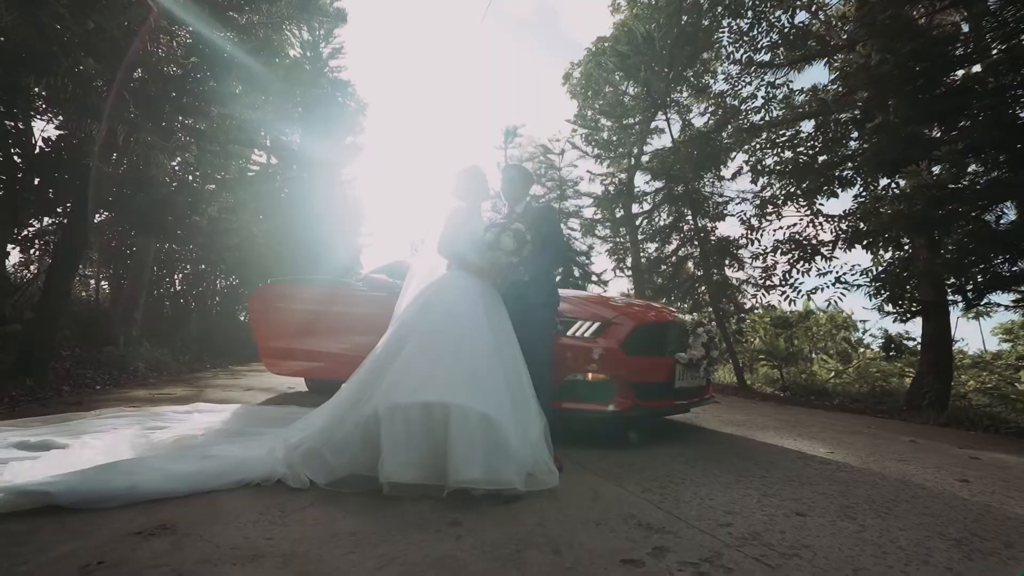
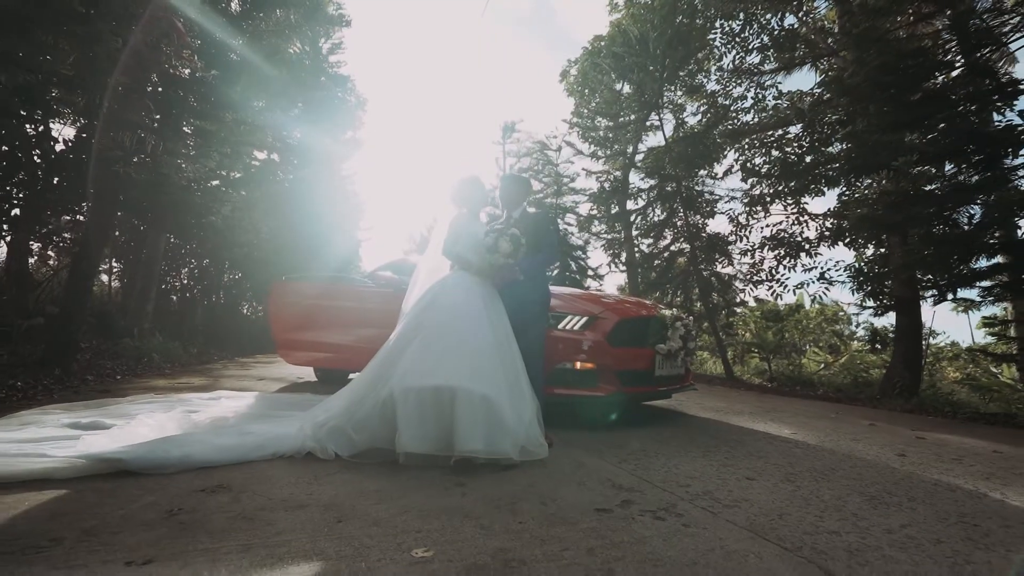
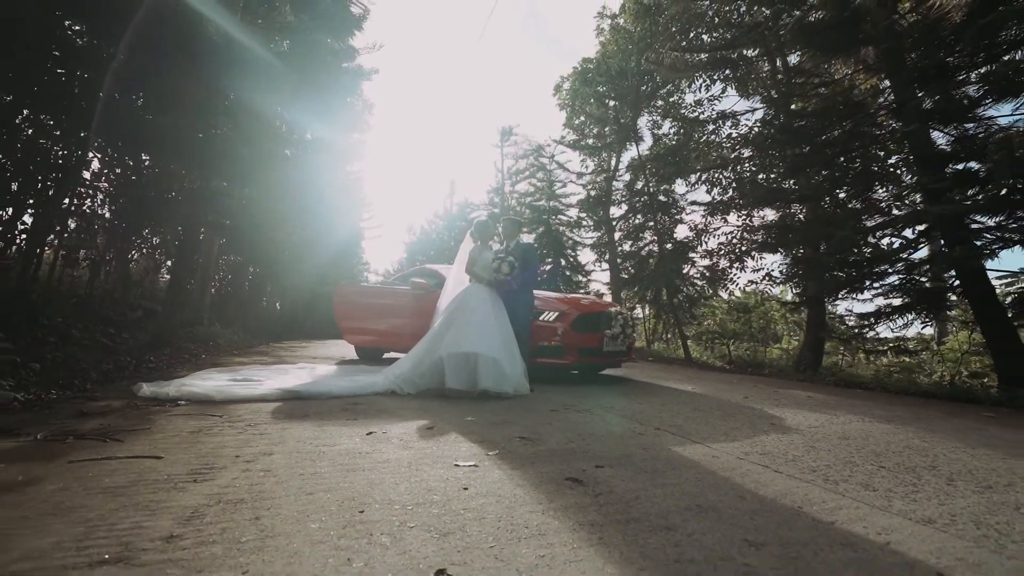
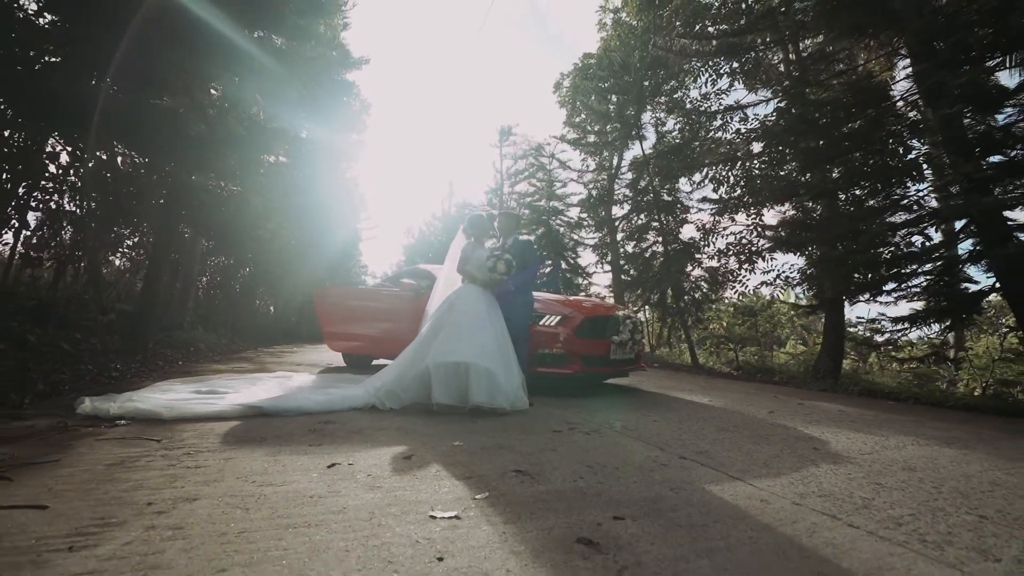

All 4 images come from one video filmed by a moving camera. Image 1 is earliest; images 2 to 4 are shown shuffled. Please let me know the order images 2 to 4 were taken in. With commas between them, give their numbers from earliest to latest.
2, 4, 3
